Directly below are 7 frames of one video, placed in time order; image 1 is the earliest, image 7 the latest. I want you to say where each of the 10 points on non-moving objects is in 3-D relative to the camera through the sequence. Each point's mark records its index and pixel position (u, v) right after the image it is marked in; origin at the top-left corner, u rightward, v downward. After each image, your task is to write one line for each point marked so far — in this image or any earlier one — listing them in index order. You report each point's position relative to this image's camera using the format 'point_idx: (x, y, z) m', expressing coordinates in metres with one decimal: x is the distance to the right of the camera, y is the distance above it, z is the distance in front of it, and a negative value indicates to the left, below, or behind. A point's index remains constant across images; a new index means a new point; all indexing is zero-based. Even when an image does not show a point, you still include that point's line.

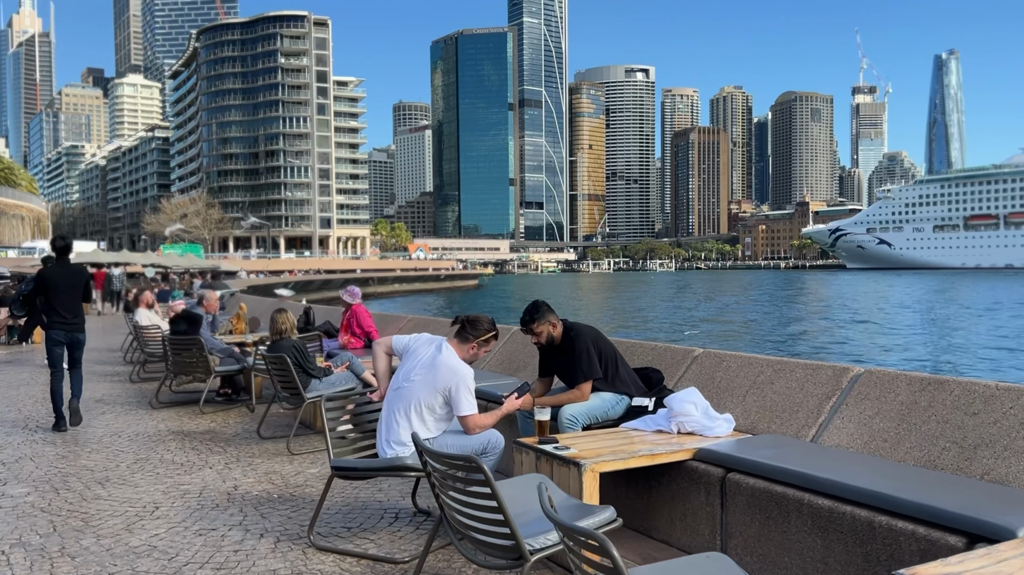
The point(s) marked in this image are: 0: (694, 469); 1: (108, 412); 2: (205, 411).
0: (+0.9, -0.9, +4.1) m
1: (-4.3, -1.3, +8.8) m
2: (-3.2, -1.3, +8.7) m
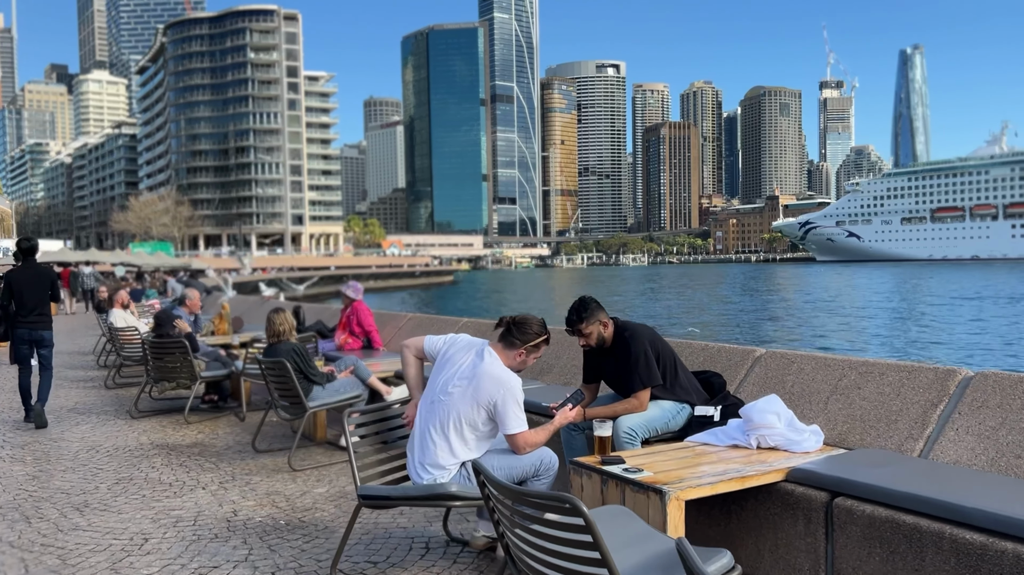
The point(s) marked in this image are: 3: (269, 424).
0: (+1.1, -0.8, +3.5) m
1: (-4.1, -1.3, +8.1) m
2: (-3.1, -1.3, +8.0) m
3: (-2.1, -1.2, +7.4) m
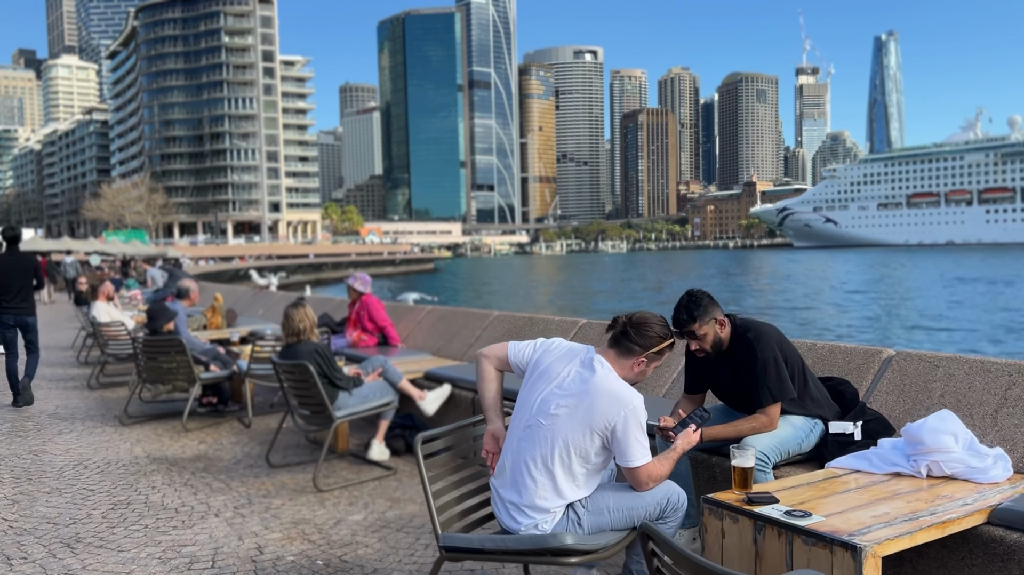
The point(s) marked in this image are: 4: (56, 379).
0: (+1.6, -0.8, +2.7) m
1: (-3.8, -1.2, +7.2) m
2: (-2.8, -1.2, +7.2) m
3: (-1.8, -1.1, +6.6) m
4: (-5.7, -1.1, +10.4) m
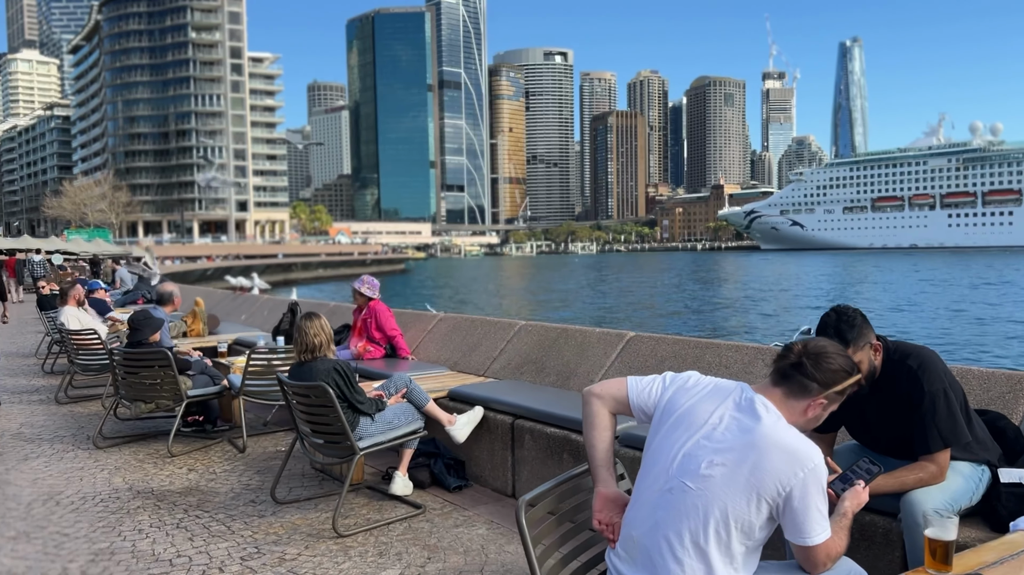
0: (+1.9, -0.9, +2.1) m
1: (-3.6, -1.3, +6.4) m
2: (-2.6, -1.2, +6.4) m
3: (-1.6, -1.2, +5.8) m
4: (-5.6, -1.2, +9.5) m
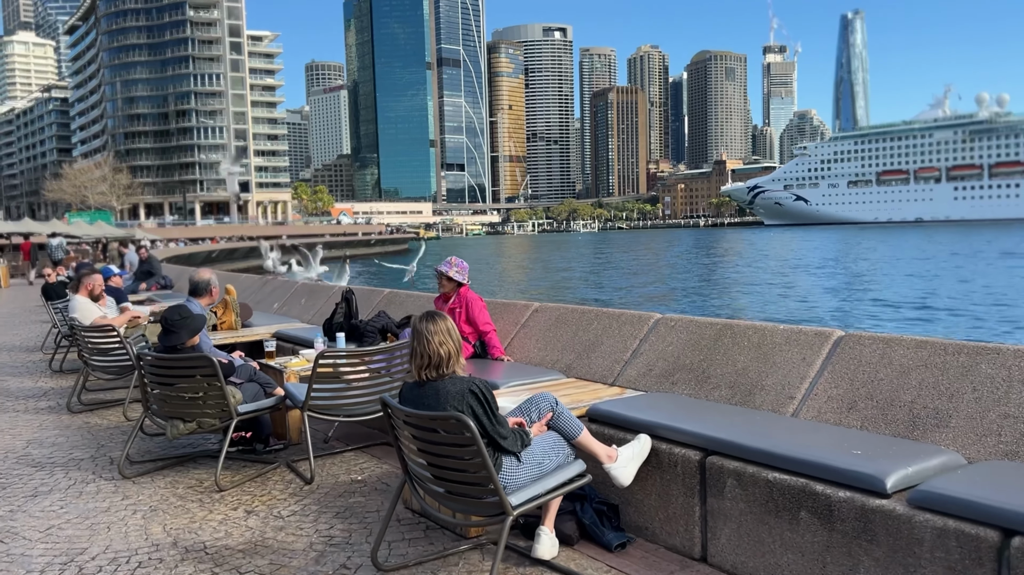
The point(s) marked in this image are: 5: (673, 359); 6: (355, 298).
0: (+2.7, -0.9, +0.7) m
1: (-2.8, -1.2, +5.0) m
2: (-1.7, -1.2, +5.0) m
3: (-0.8, -1.1, +4.5) m
4: (-4.8, -1.1, +8.2) m
5: (+0.9, -0.4, +4.7) m
6: (-1.4, -0.1, +7.3) m
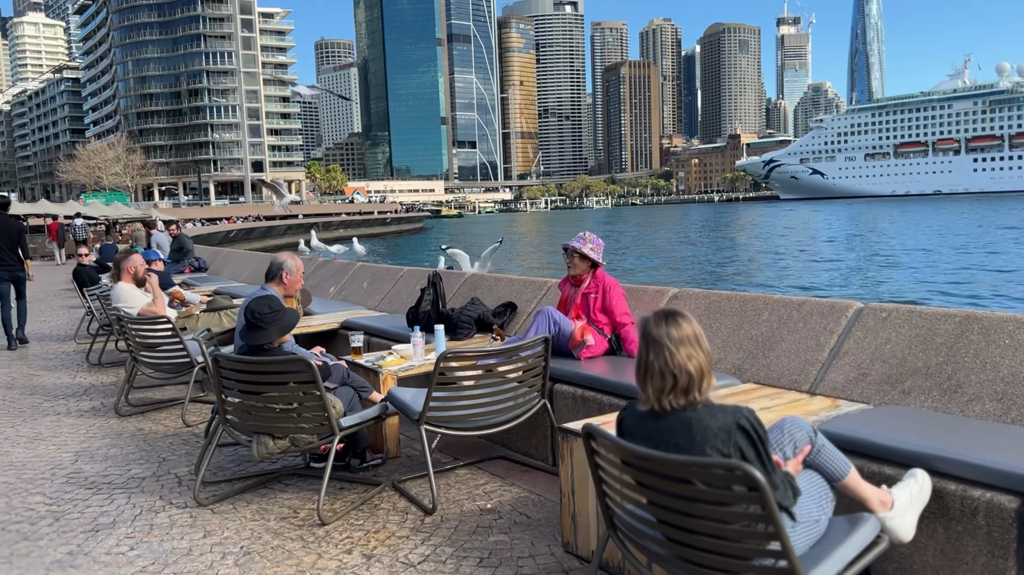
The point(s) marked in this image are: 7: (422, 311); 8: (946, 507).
0: (+3.5, -0.9, -0.3) m
1: (-2.0, -1.2, +4.2) m
2: (-0.9, -1.1, +4.1) m
3: (0.0, -1.1, +3.5) m
4: (-3.9, -0.9, +7.3) m
5: (+1.7, -0.3, +3.7) m
6: (-0.5, 0.0, +6.4) m
7: (-0.7, -0.2, +6.1) m
8: (+1.5, -0.7, +2.8) m
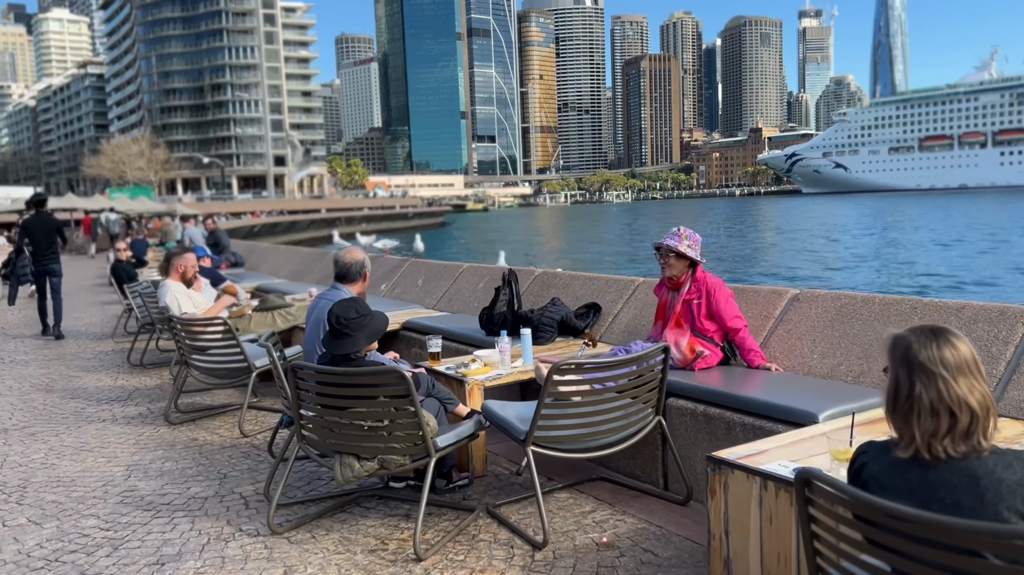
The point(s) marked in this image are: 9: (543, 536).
0: (+3.9, -0.9, -0.9) m
1: (-1.5, -1.2, +3.7) m
2: (-0.4, -1.1, +3.6) m
3: (+0.5, -1.1, +3.0) m
4: (-3.3, -0.9, +6.9) m
5: (+2.2, -0.3, +3.2) m
6: (0.0, +0.1, +5.9) m
7: (-0.1, -0.2, +5.6) m
8: (+1.9, -0.8, +2.3) m
9: (+0.1, -1.1, +3.6) m
